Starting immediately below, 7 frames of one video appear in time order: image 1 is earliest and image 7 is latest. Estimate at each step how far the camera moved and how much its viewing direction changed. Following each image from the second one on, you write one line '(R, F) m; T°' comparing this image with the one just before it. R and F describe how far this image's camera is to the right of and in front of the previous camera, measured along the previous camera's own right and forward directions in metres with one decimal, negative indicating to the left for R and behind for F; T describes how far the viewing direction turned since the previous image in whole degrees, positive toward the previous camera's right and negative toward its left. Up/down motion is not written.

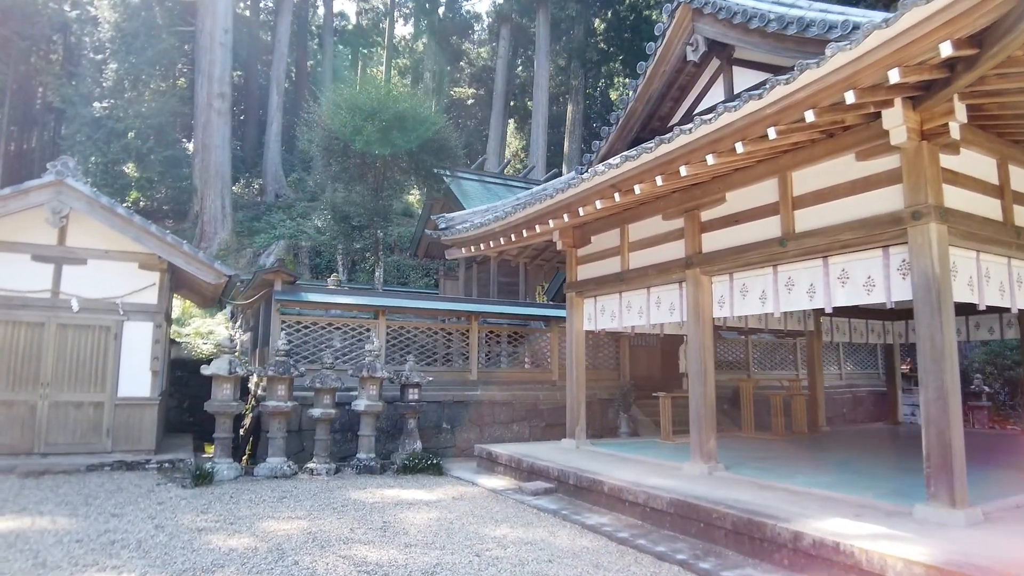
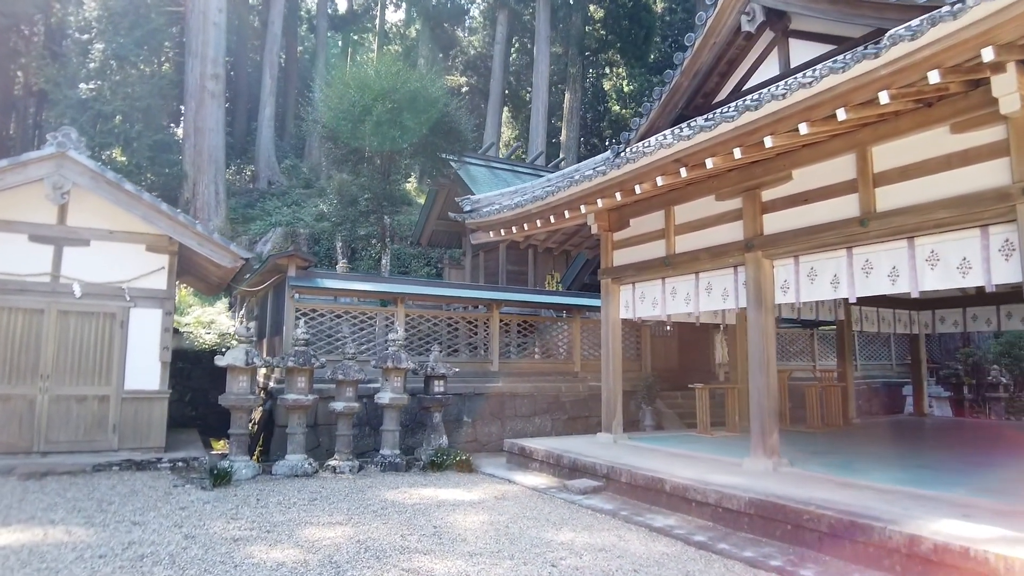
(-0.6, +0.5) m; +1°
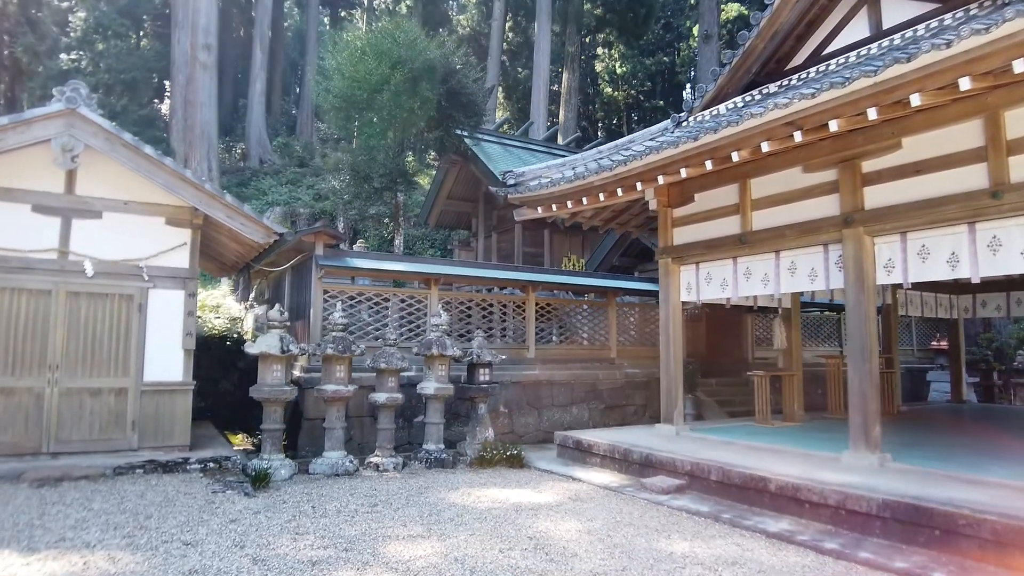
(-0.9, +0.7) m; +2°
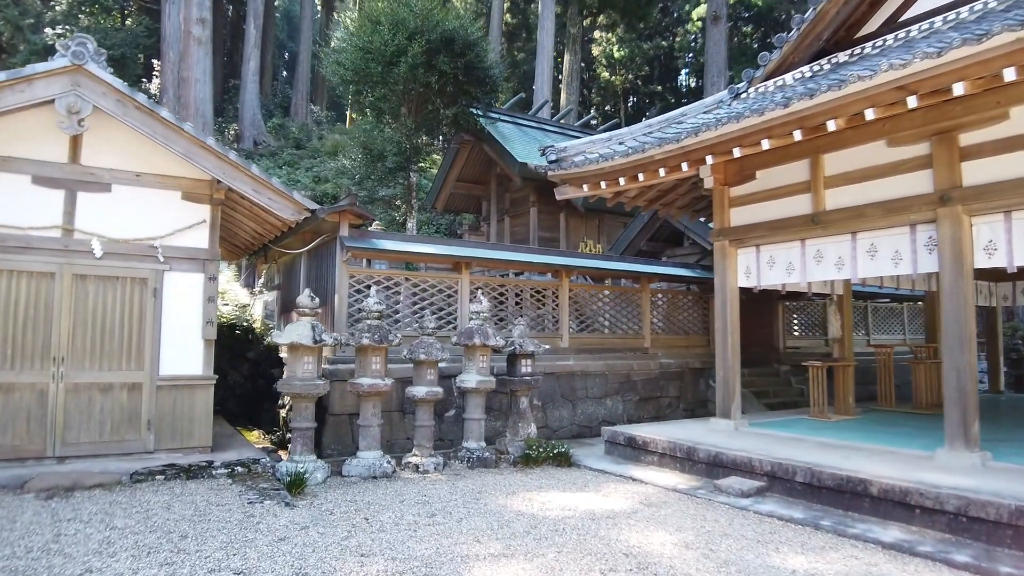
(-0.6, +0.6) m; +1°
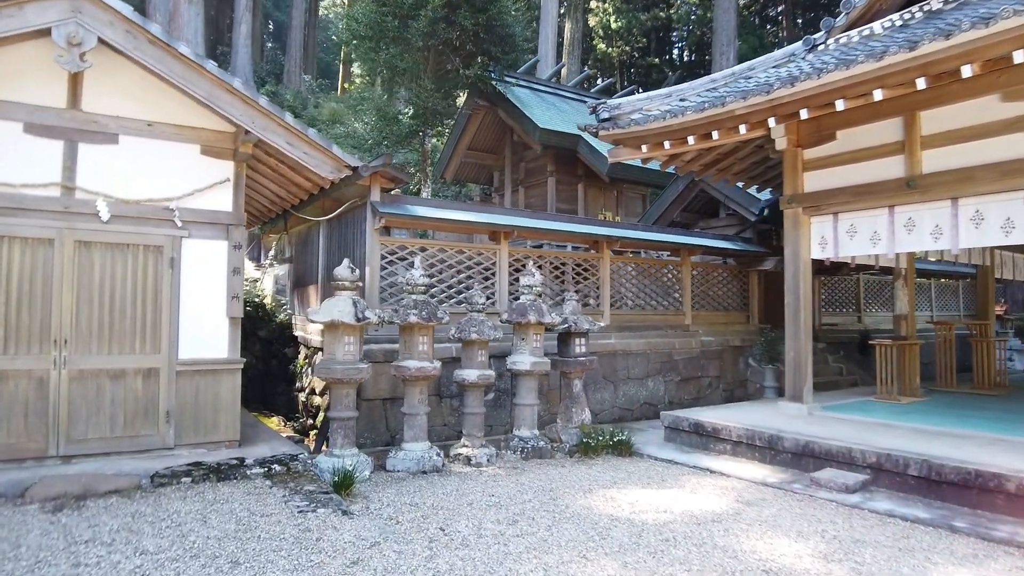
(-0.7, +0.7) m; +1°
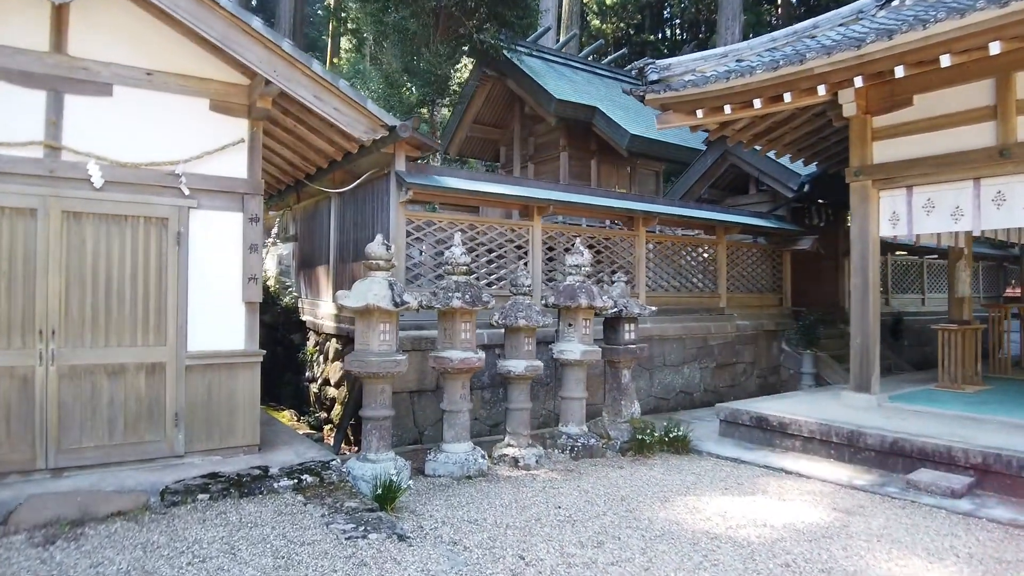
(-0.5, +0.7) m; +1°
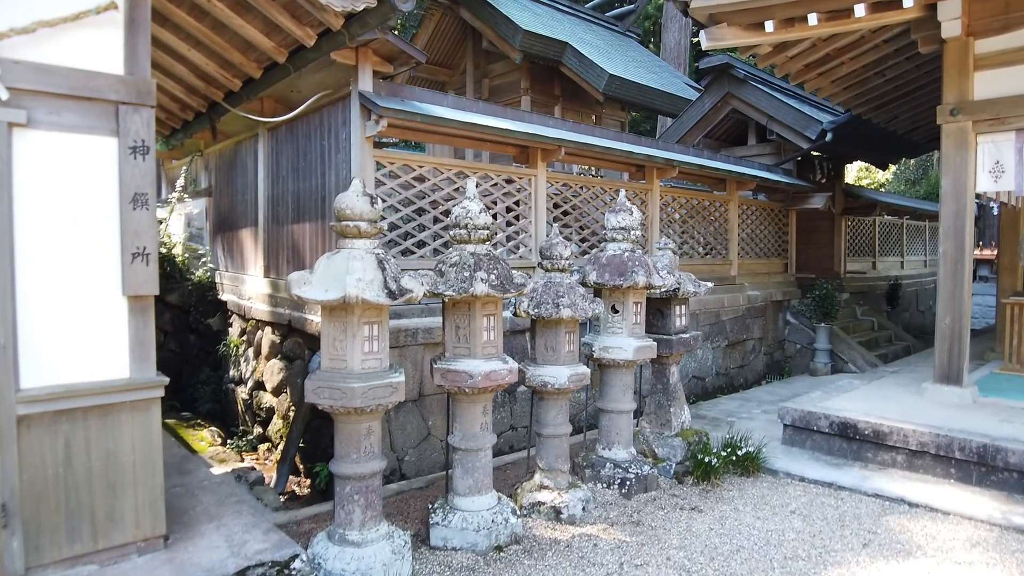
(-0.6, +1.6) m; +7°
